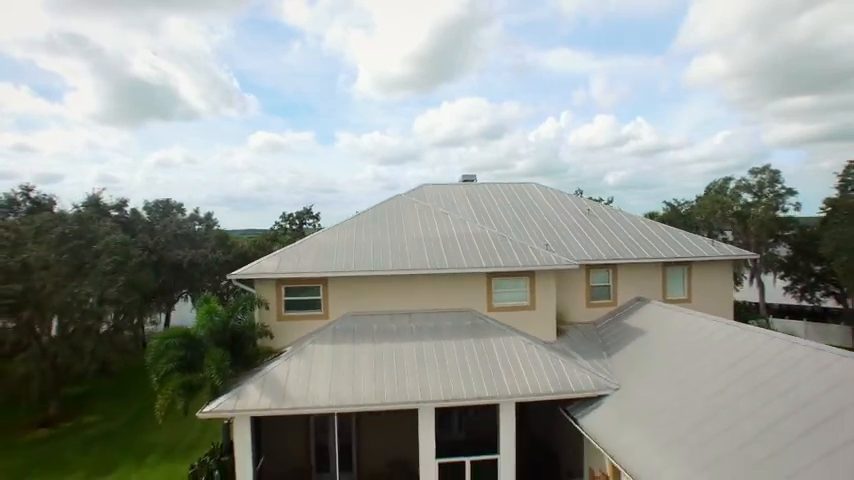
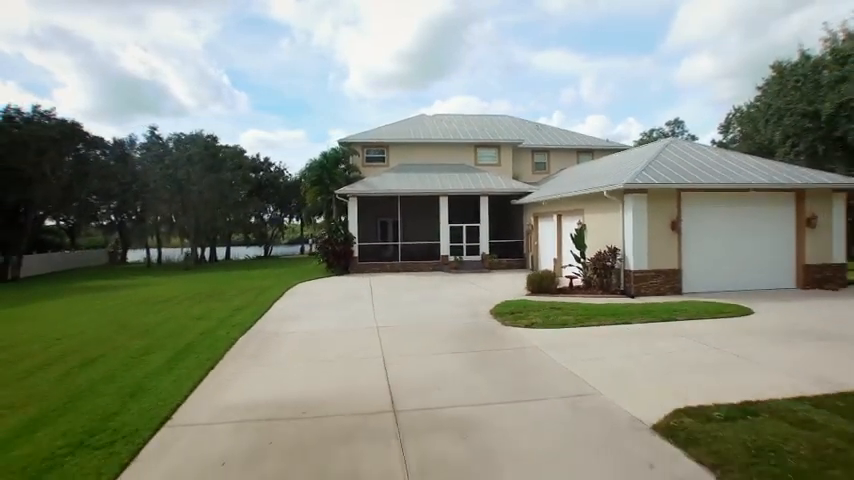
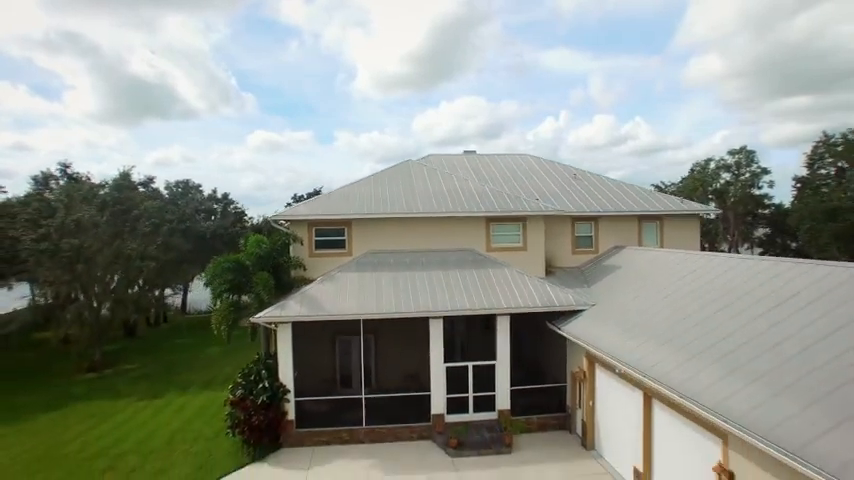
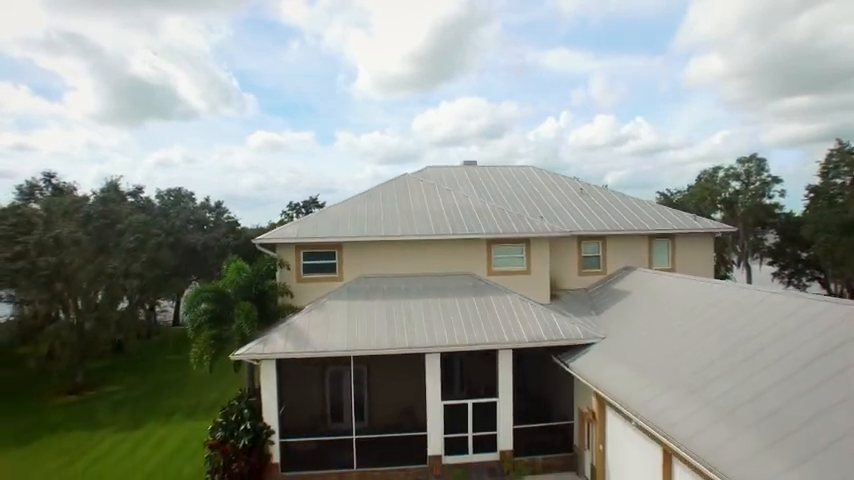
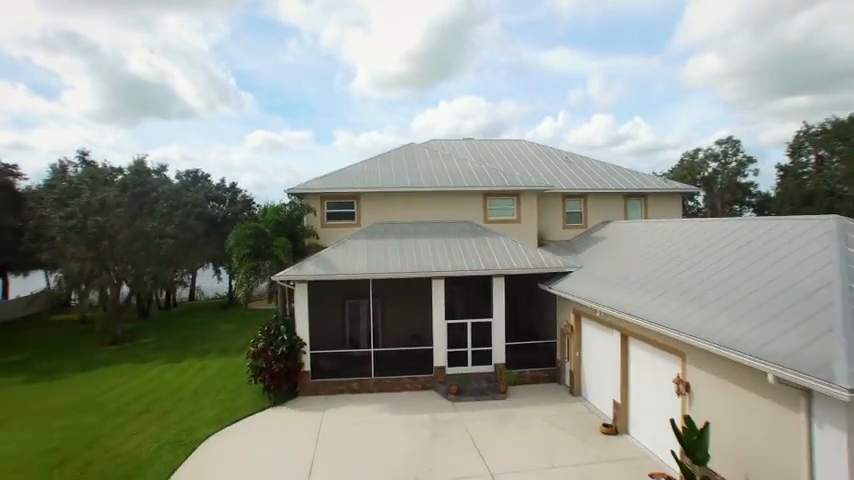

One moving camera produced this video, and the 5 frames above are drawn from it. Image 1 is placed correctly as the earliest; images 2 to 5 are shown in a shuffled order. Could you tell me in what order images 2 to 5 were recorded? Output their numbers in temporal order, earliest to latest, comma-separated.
4, 3, 5, 2
